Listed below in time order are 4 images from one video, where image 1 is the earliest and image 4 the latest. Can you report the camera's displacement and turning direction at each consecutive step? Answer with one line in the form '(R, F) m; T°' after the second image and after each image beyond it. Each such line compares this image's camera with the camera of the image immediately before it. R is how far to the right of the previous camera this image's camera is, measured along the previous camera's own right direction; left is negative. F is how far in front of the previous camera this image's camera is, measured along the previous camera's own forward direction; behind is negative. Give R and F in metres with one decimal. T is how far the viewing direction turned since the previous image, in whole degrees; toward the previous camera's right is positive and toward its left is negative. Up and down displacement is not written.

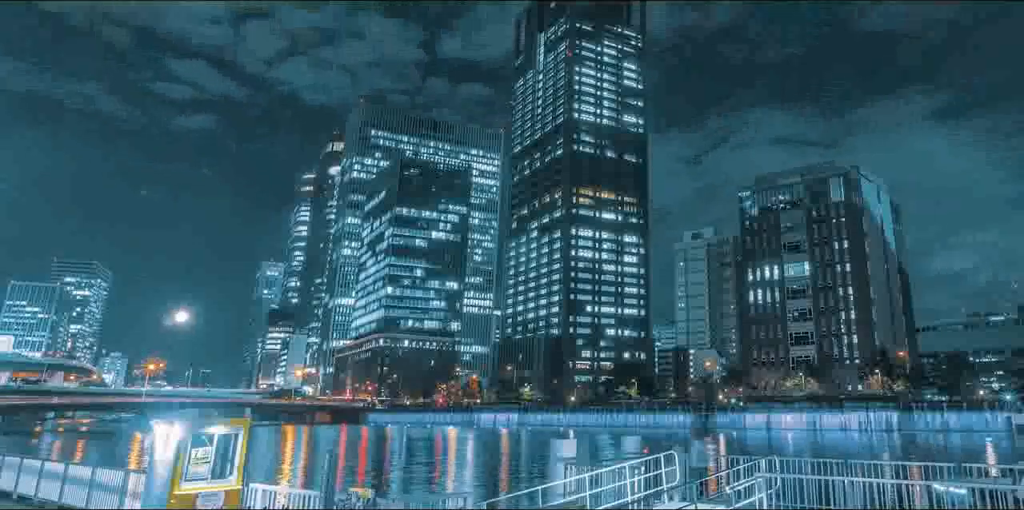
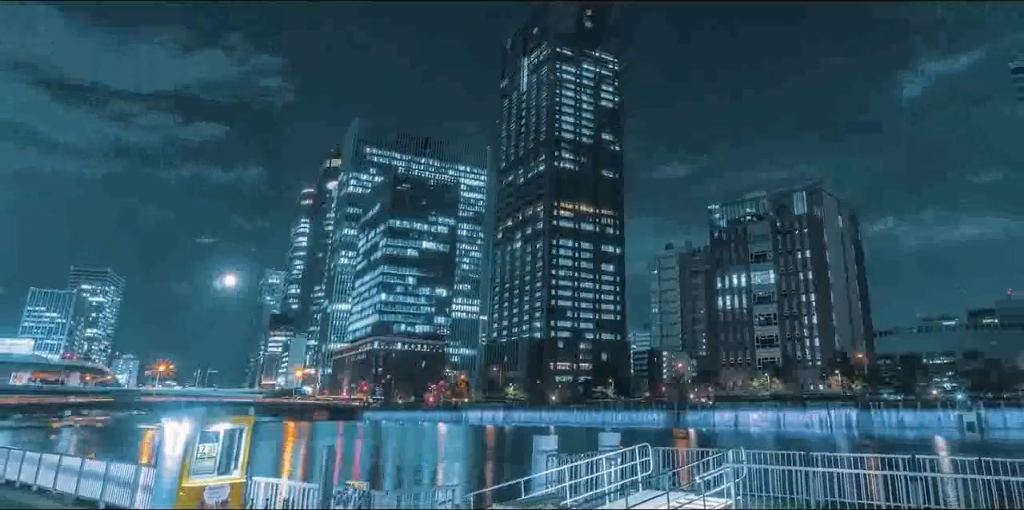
(+0.5, -1.5) m; 0°
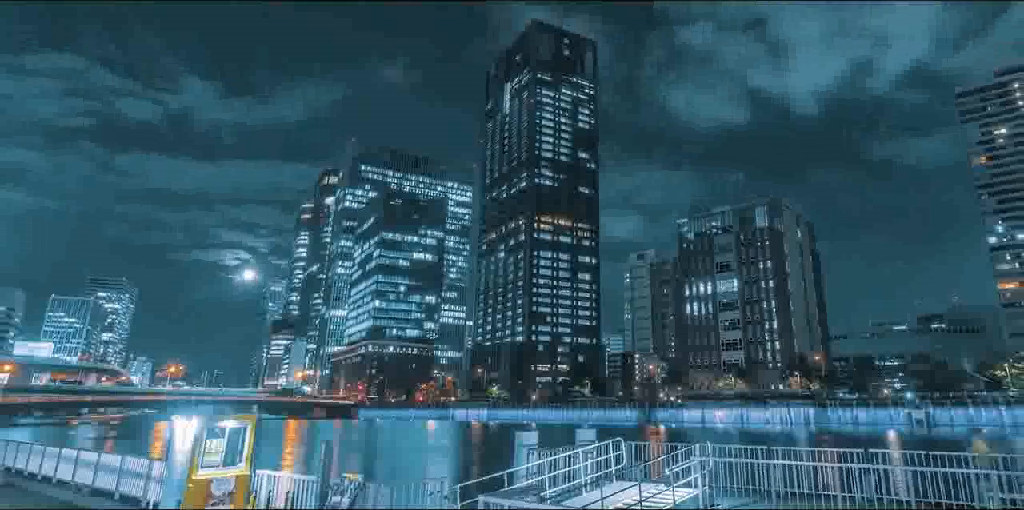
(+0.6, -1.8) m; 0°
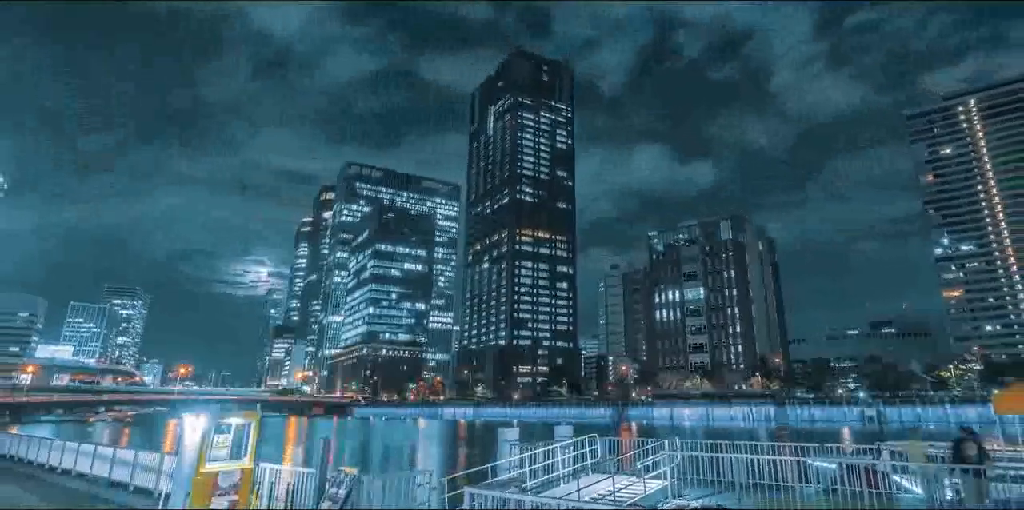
(+0.7, -2.0) m; 0°
